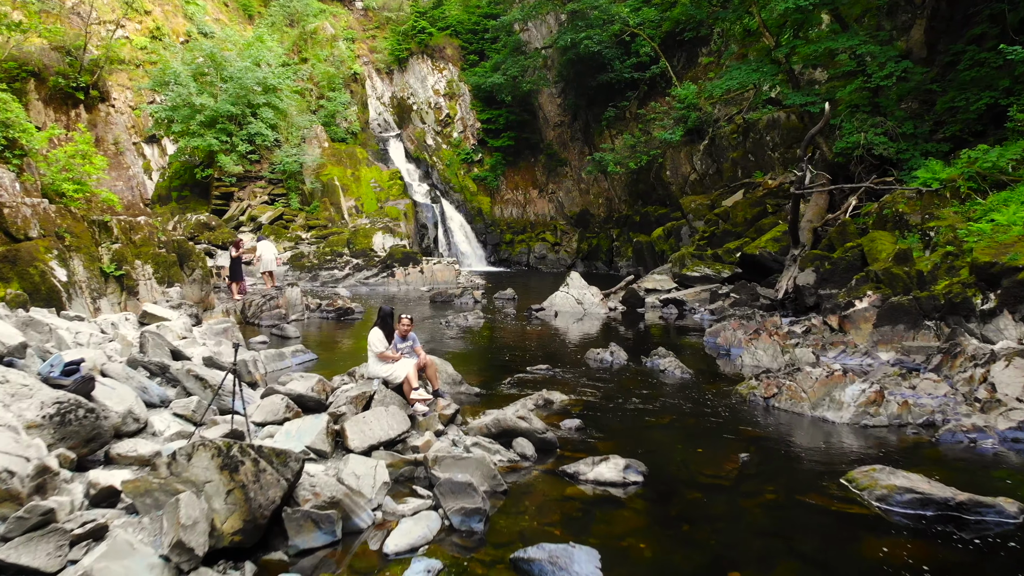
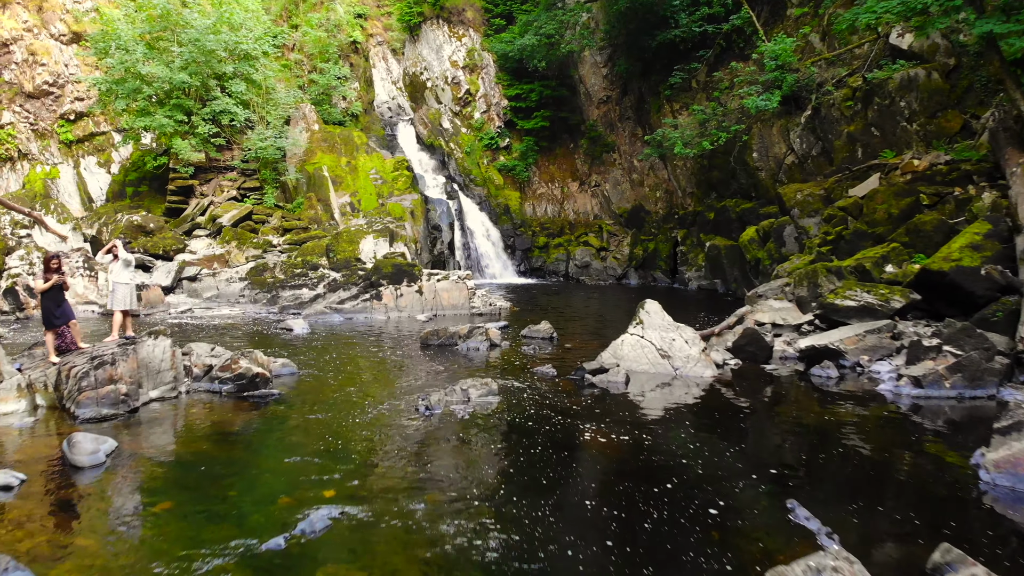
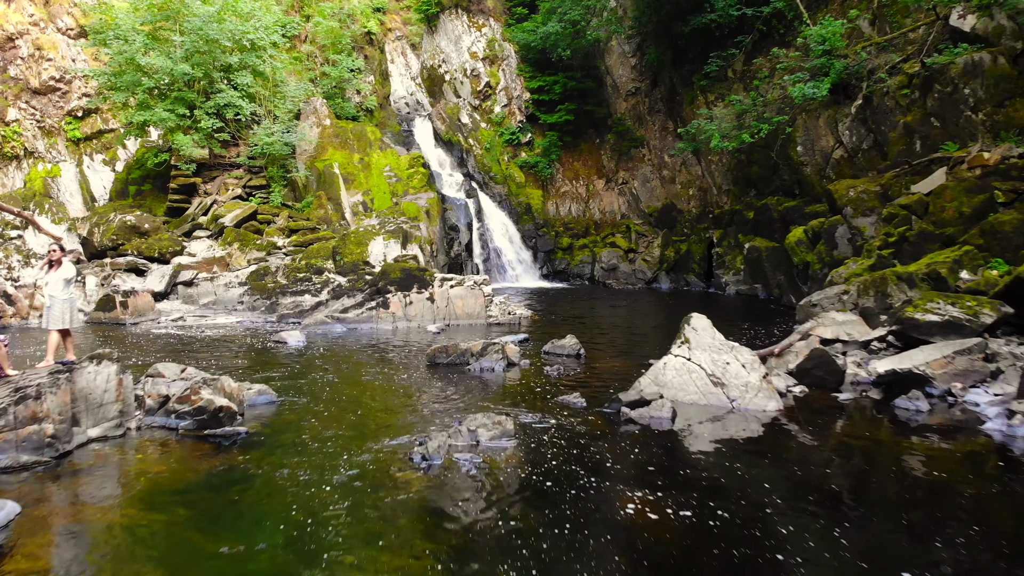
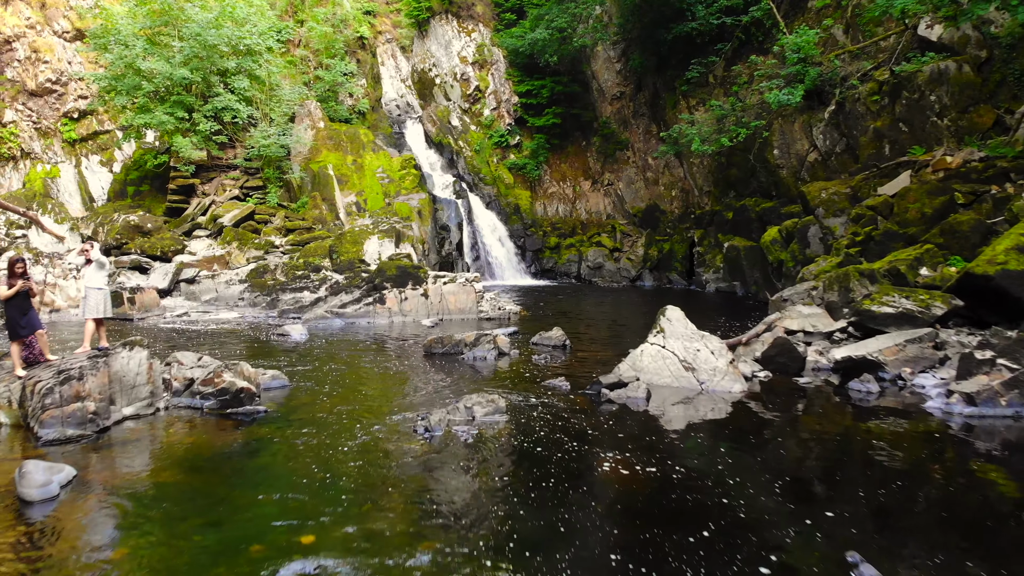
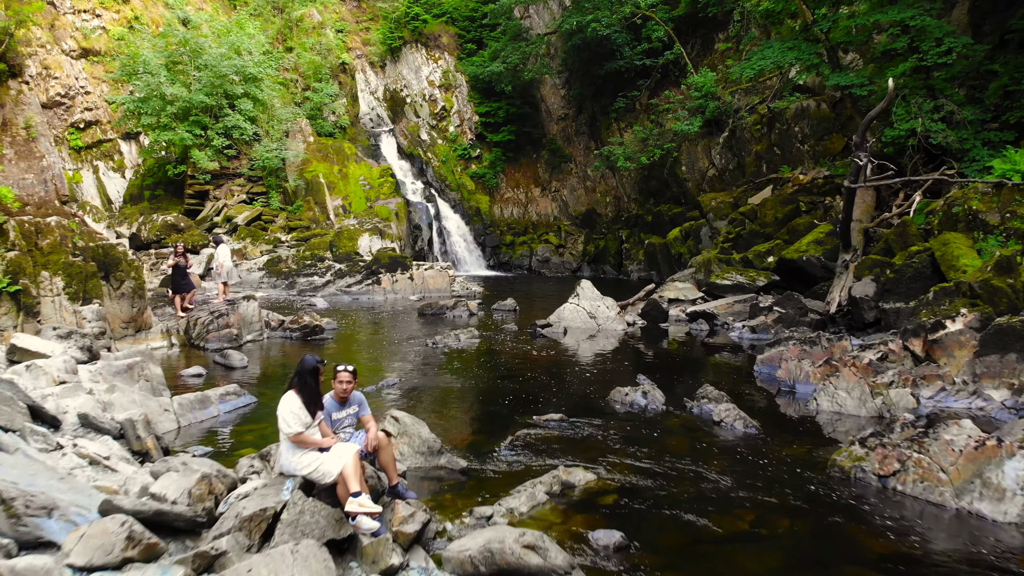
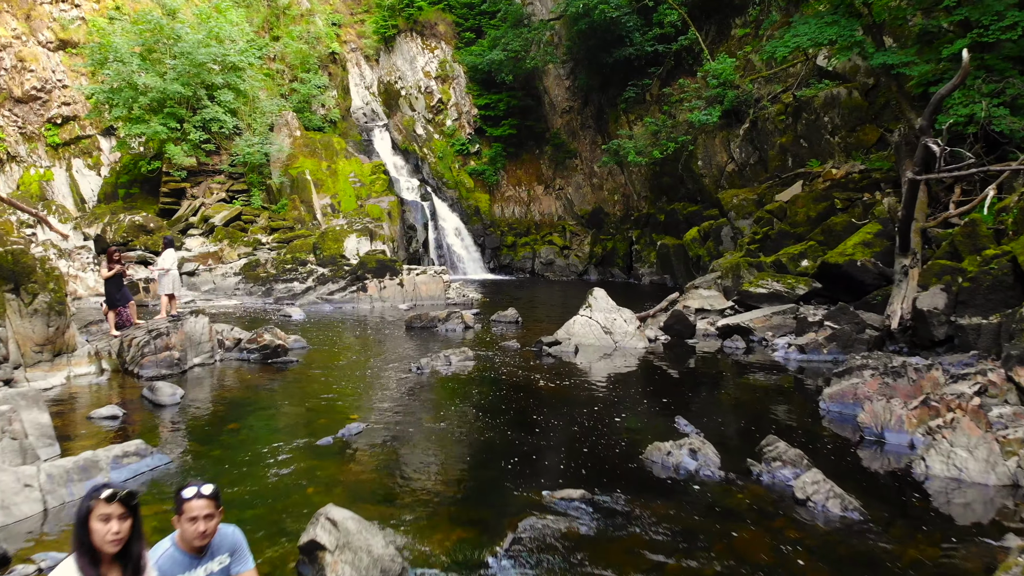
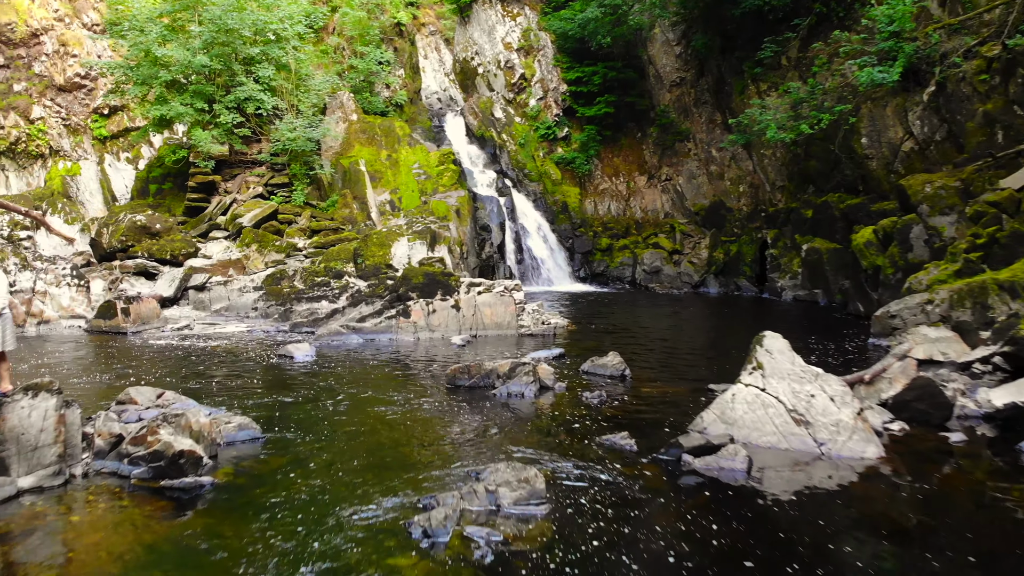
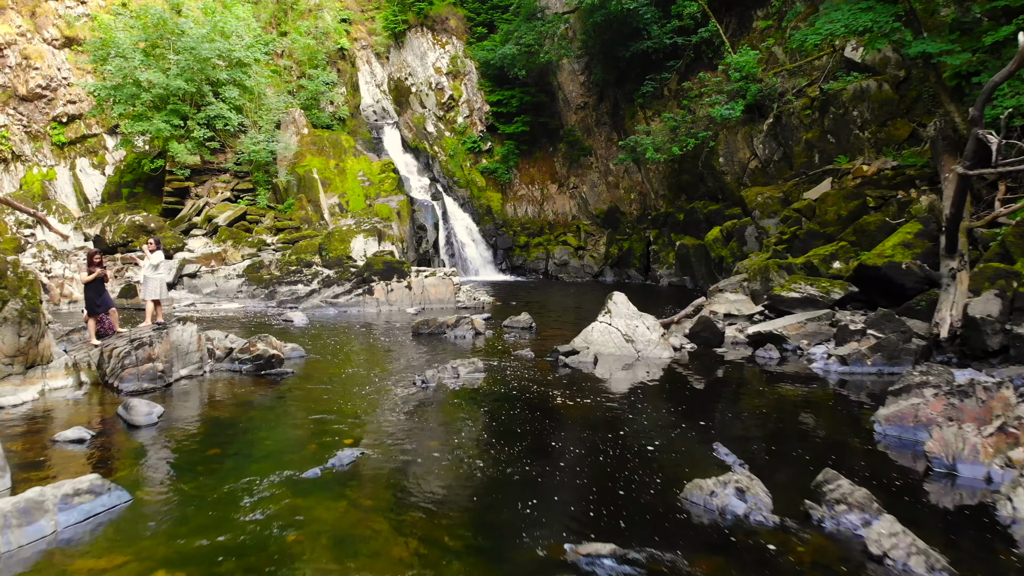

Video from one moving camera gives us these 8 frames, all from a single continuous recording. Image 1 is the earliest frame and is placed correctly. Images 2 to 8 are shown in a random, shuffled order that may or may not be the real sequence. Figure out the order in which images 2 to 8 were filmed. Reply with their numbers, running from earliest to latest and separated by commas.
5, 6, 8, 2, 4, 3, 7
